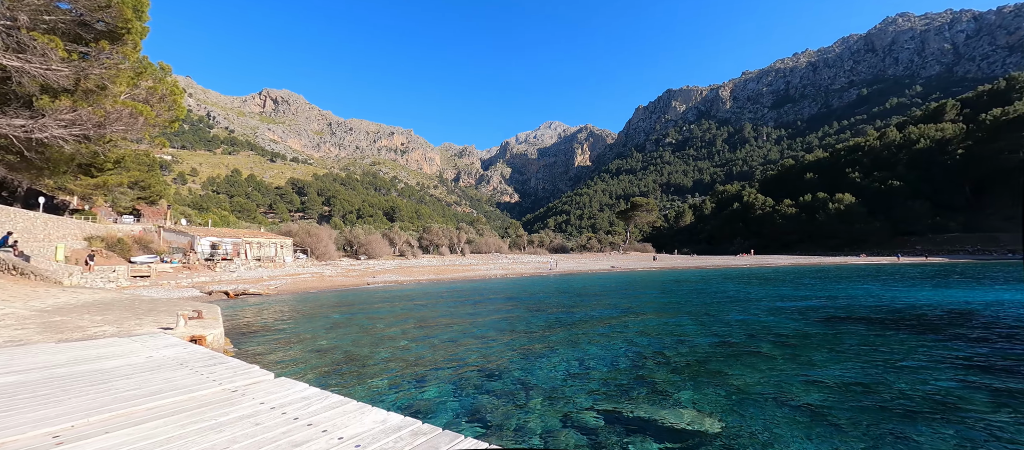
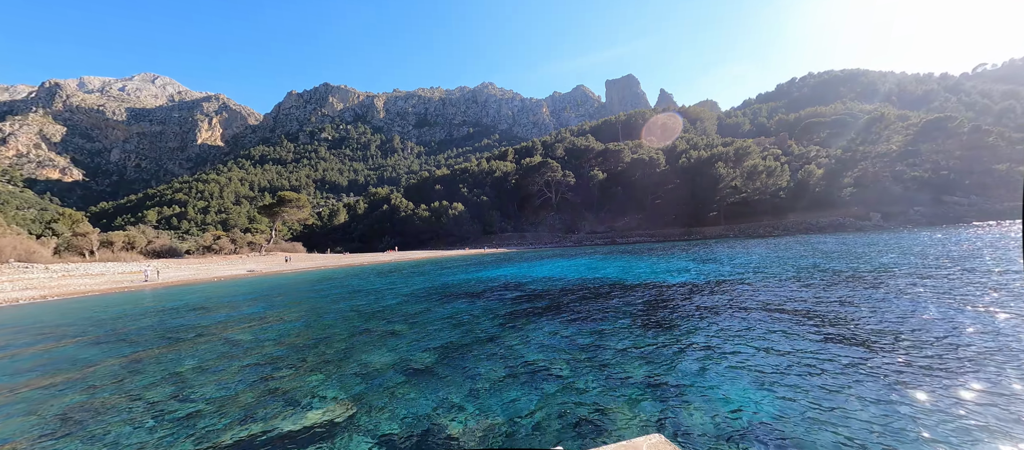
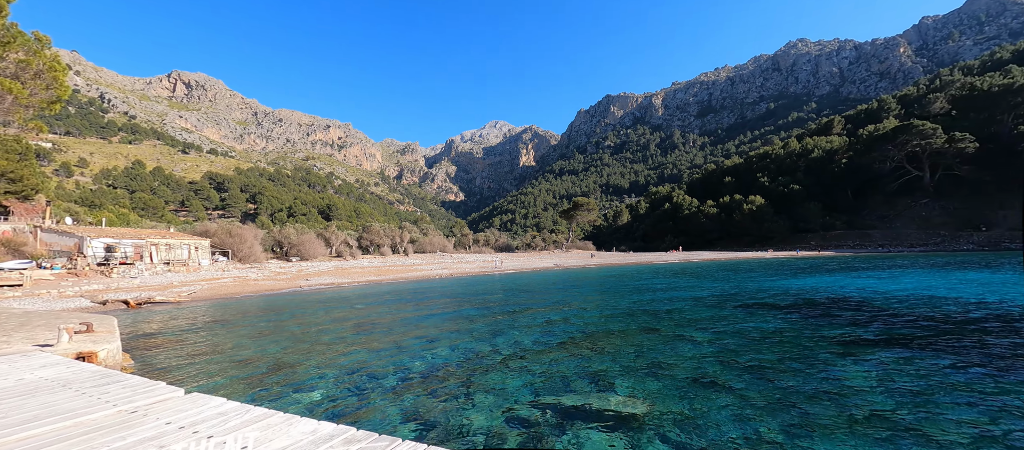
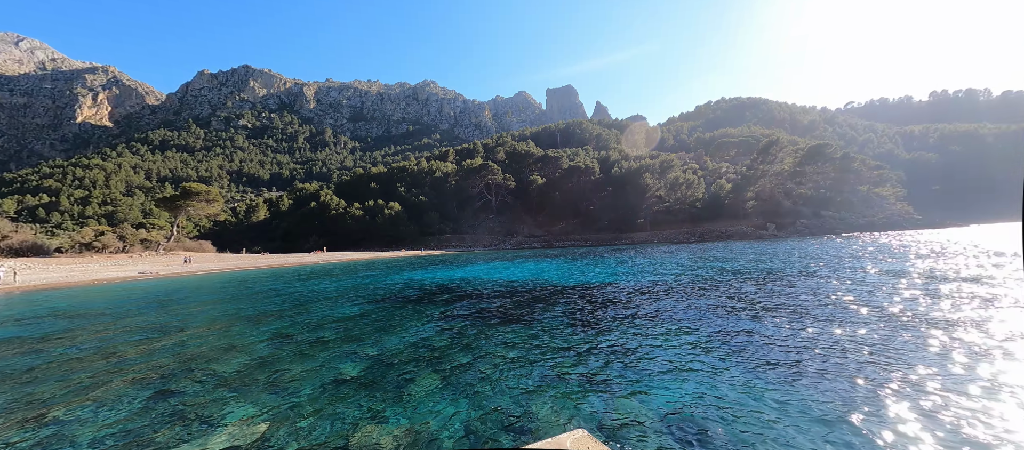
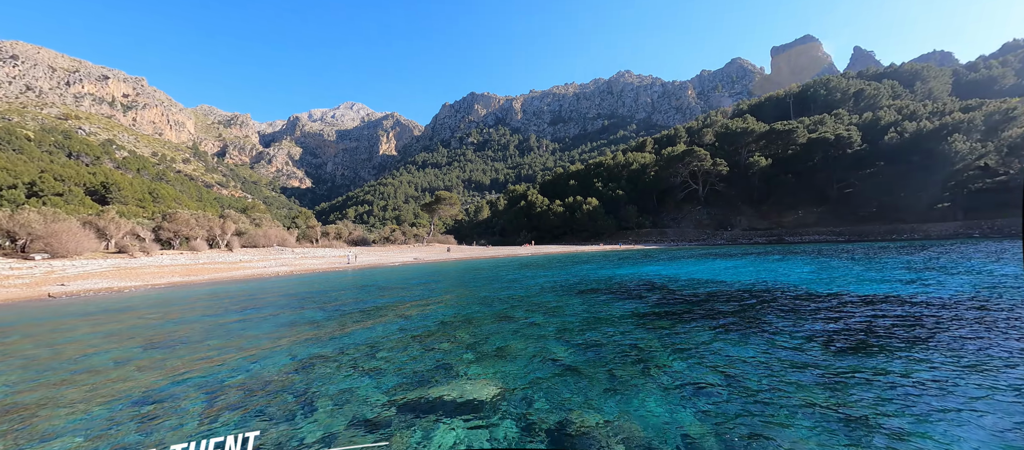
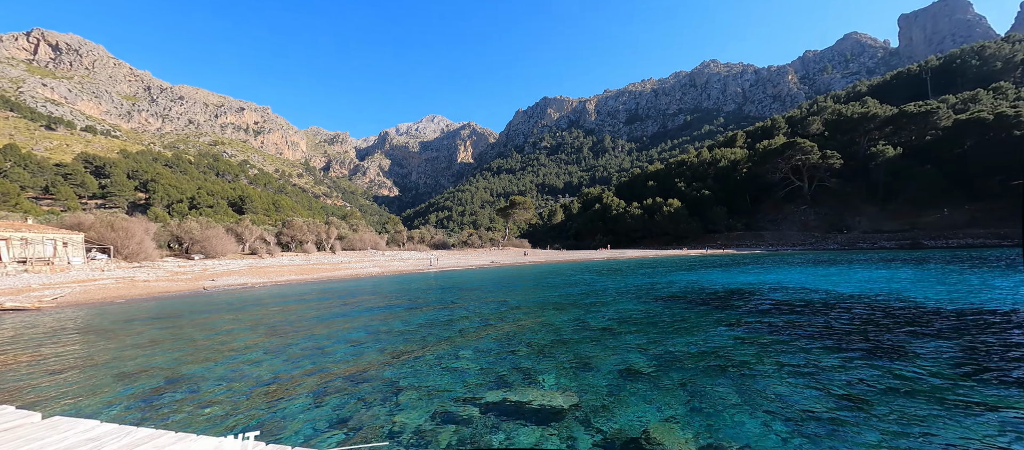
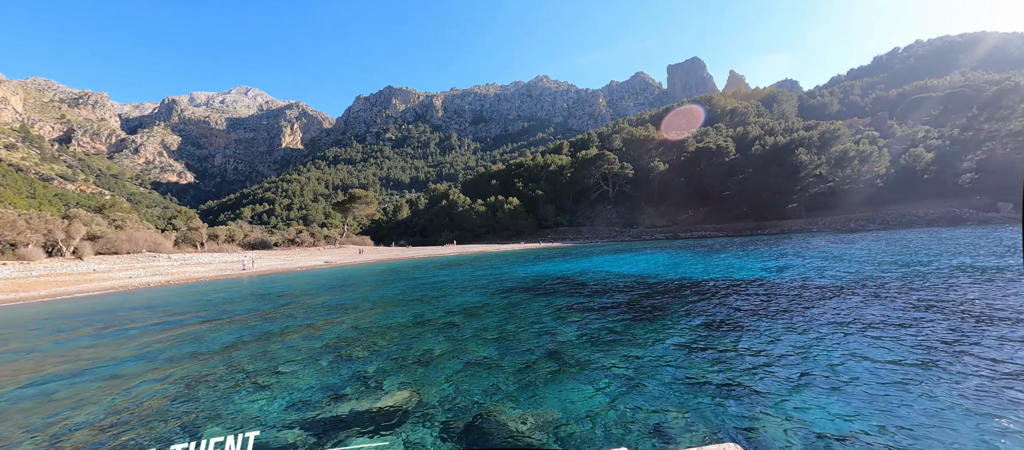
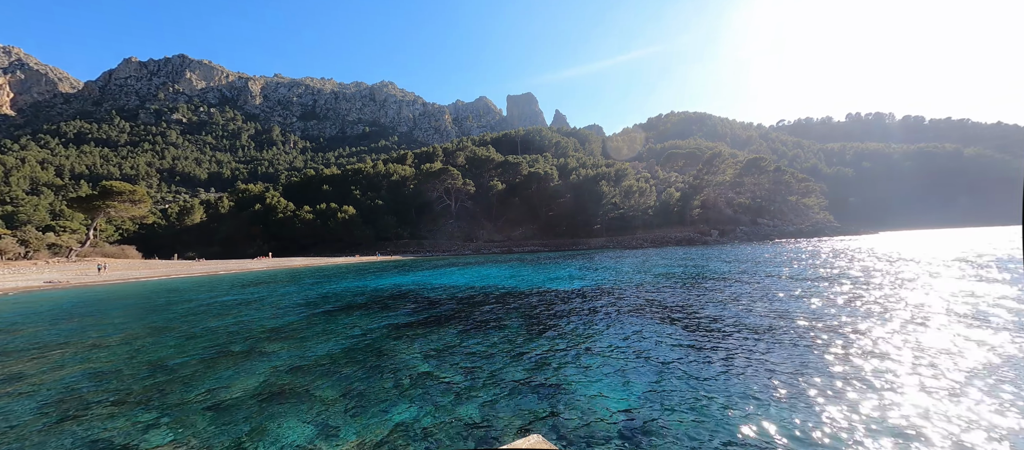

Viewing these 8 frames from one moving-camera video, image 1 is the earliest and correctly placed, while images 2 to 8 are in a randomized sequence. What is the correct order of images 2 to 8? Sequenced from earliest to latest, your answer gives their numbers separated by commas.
3, 6, 5, 7, 2, 4, 8
